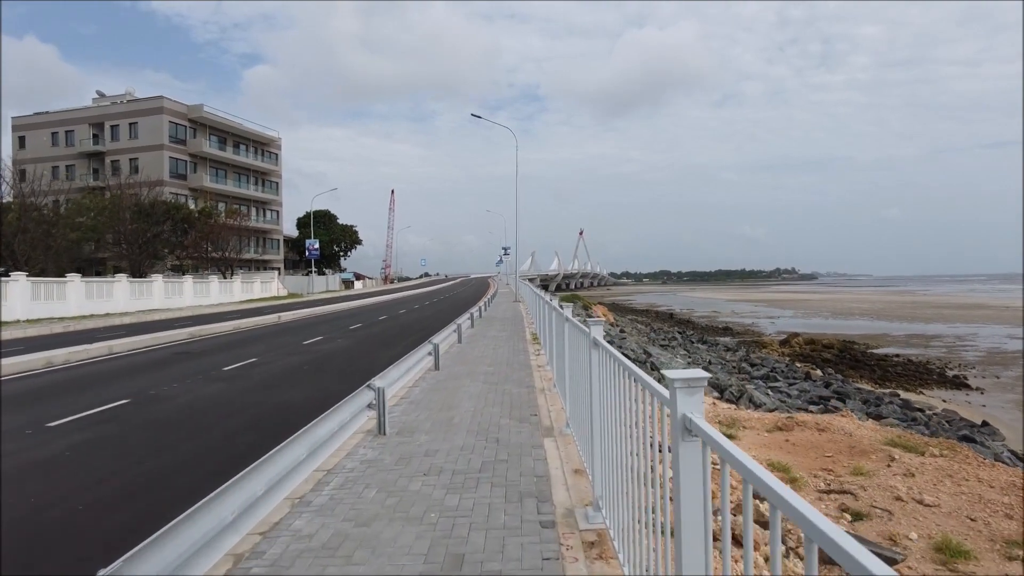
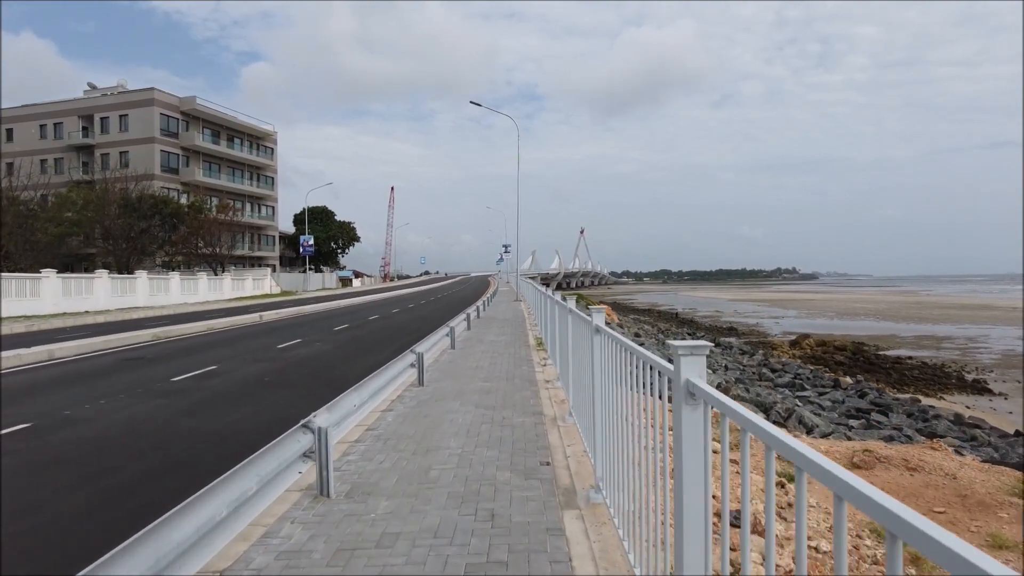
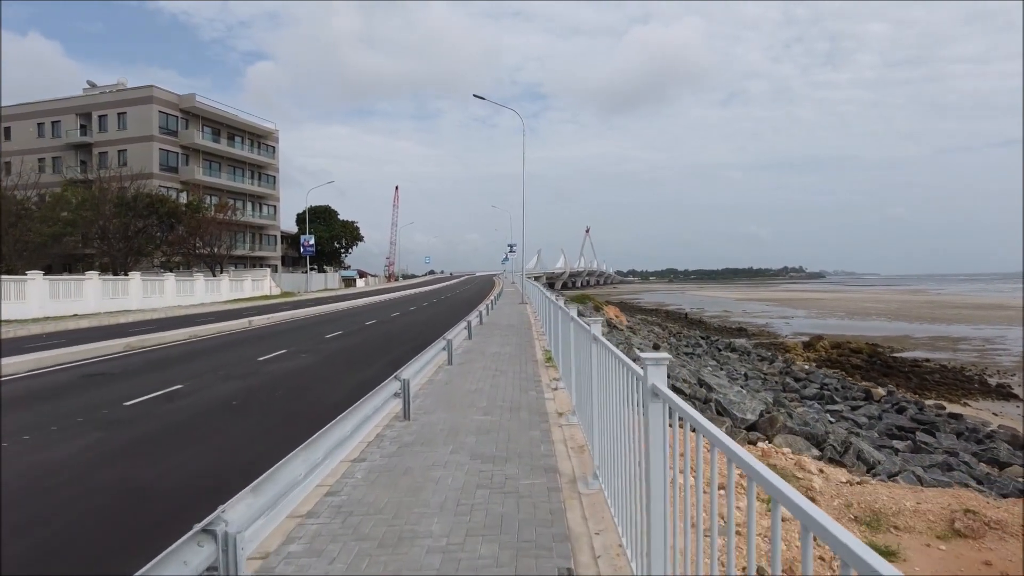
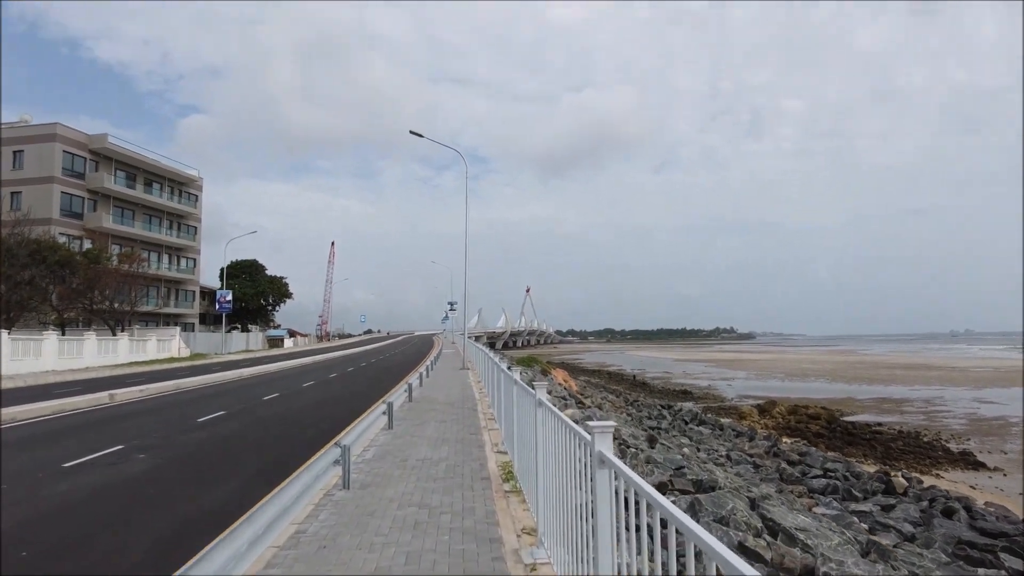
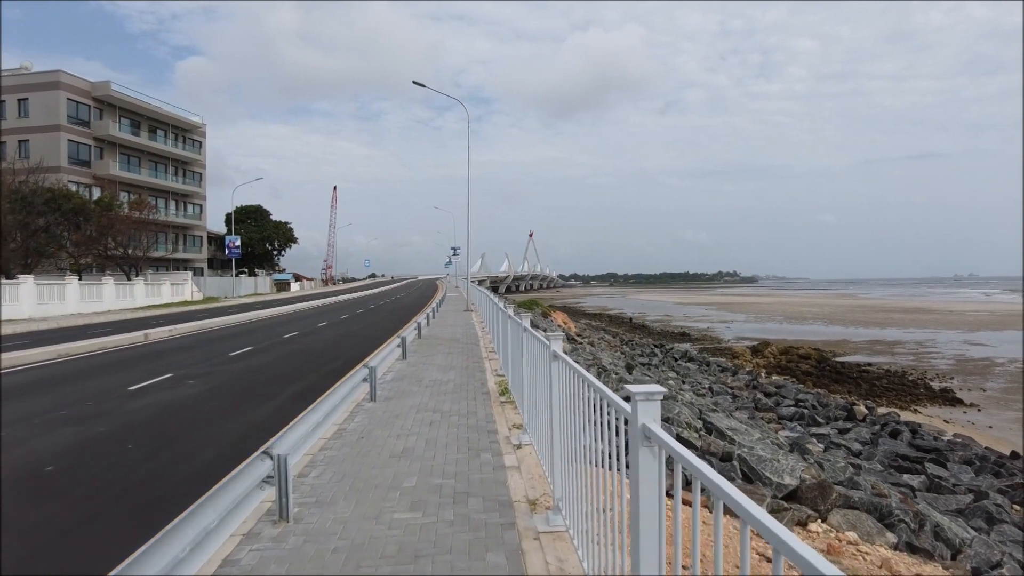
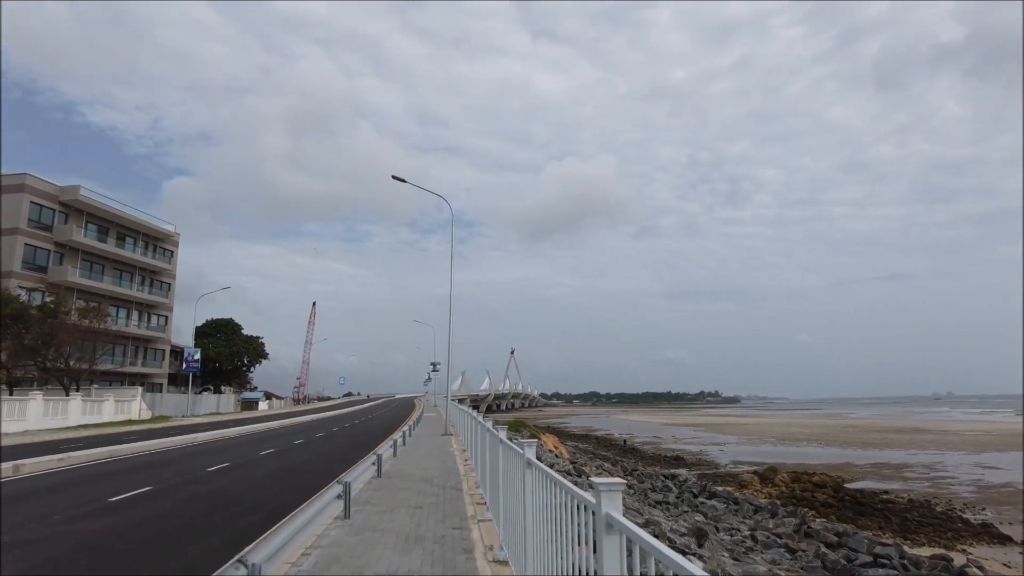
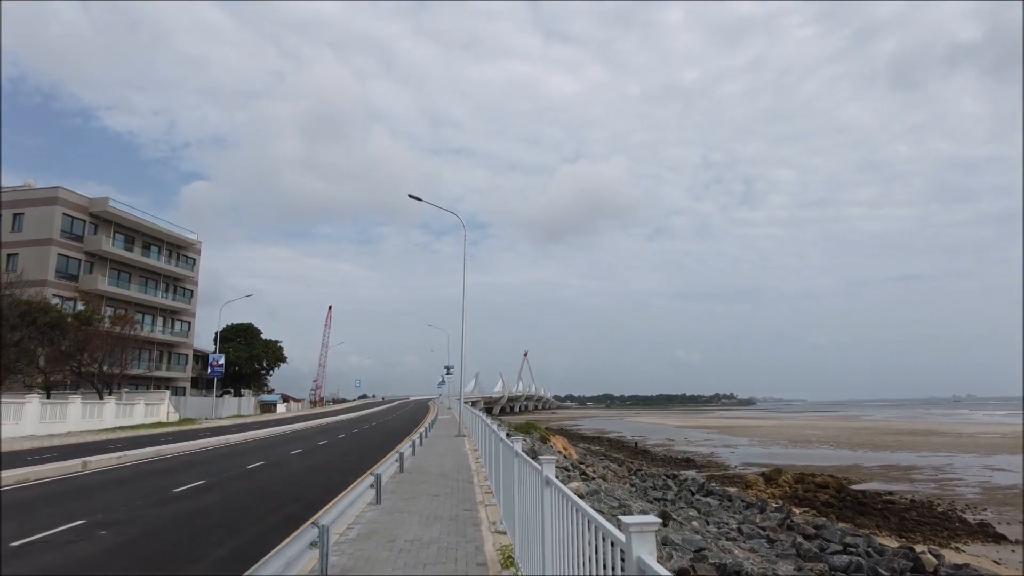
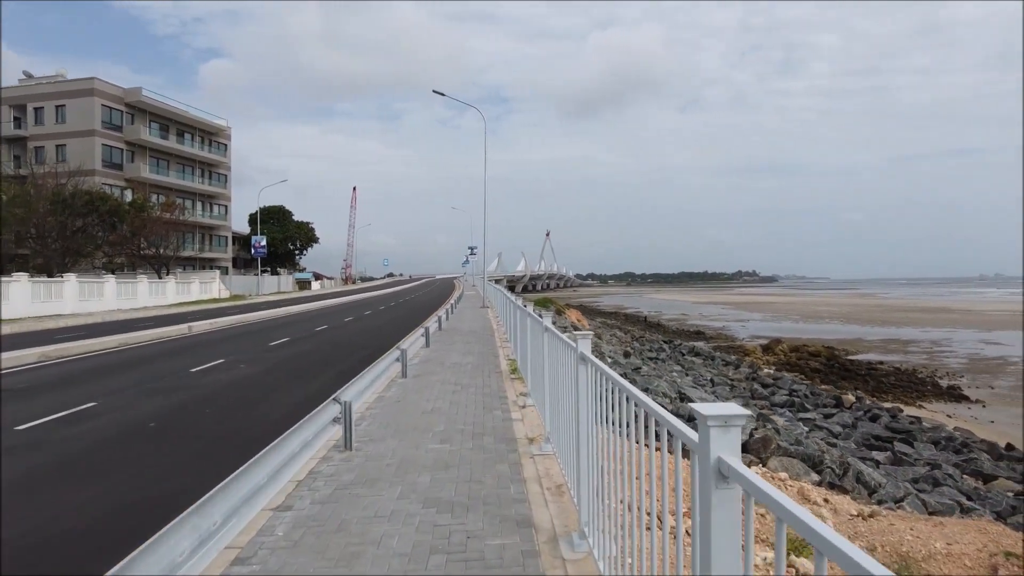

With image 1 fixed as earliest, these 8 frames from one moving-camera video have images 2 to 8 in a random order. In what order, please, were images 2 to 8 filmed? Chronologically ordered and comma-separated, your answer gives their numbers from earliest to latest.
2, 3, 8, 5, 4, 7, 6
